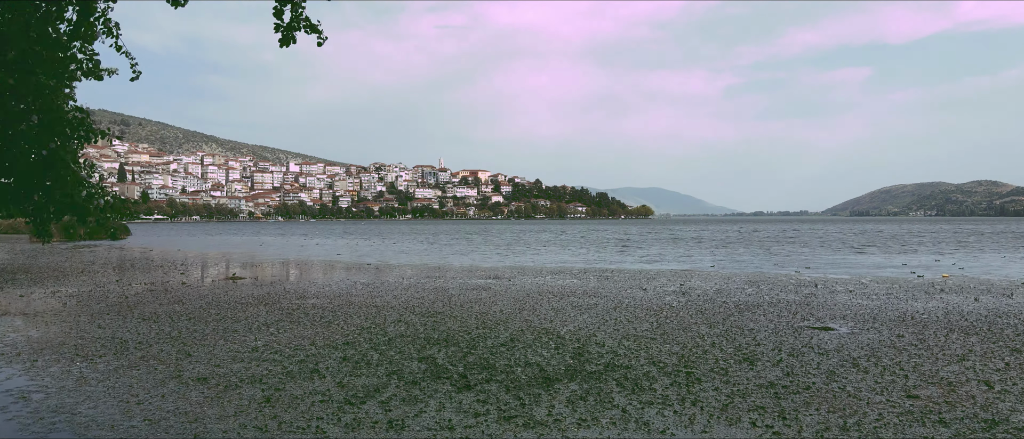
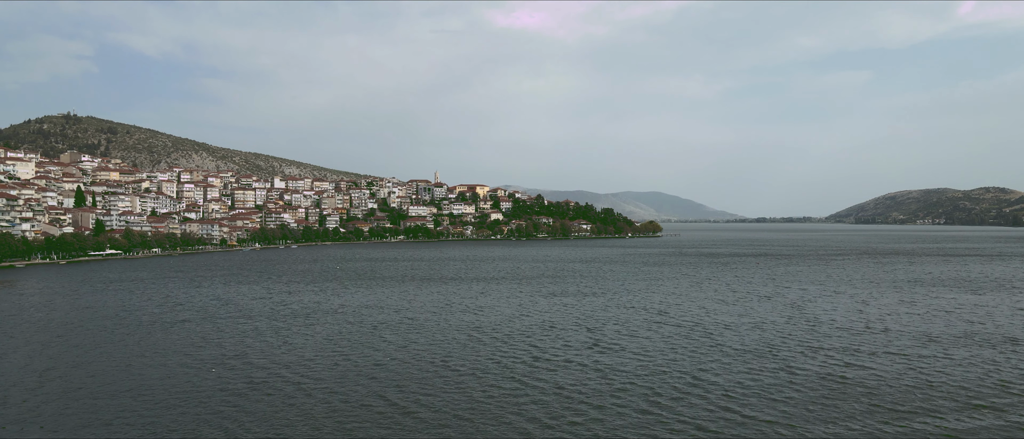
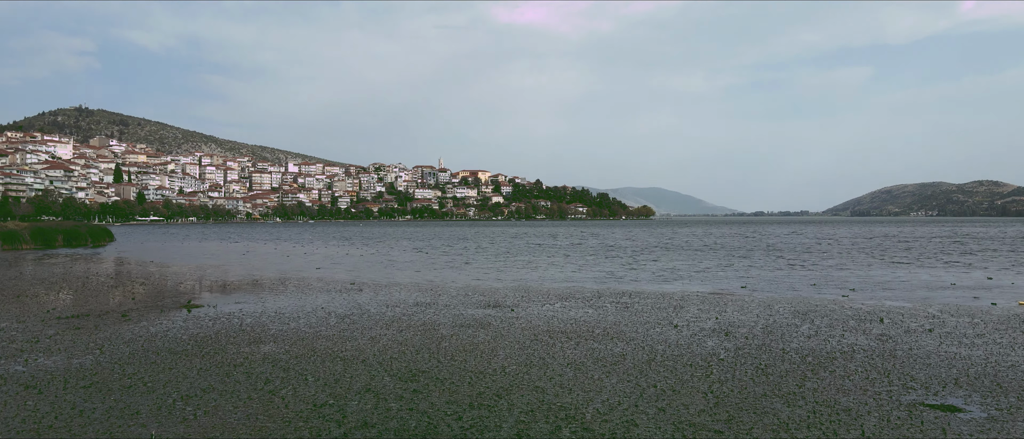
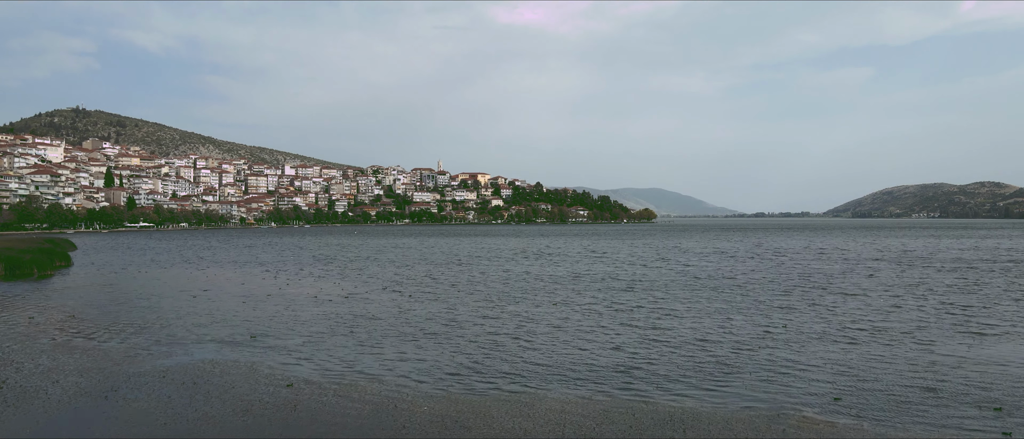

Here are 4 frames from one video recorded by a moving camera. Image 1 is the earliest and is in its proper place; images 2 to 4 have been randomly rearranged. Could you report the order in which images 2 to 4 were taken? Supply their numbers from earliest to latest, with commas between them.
3, 4, 2
